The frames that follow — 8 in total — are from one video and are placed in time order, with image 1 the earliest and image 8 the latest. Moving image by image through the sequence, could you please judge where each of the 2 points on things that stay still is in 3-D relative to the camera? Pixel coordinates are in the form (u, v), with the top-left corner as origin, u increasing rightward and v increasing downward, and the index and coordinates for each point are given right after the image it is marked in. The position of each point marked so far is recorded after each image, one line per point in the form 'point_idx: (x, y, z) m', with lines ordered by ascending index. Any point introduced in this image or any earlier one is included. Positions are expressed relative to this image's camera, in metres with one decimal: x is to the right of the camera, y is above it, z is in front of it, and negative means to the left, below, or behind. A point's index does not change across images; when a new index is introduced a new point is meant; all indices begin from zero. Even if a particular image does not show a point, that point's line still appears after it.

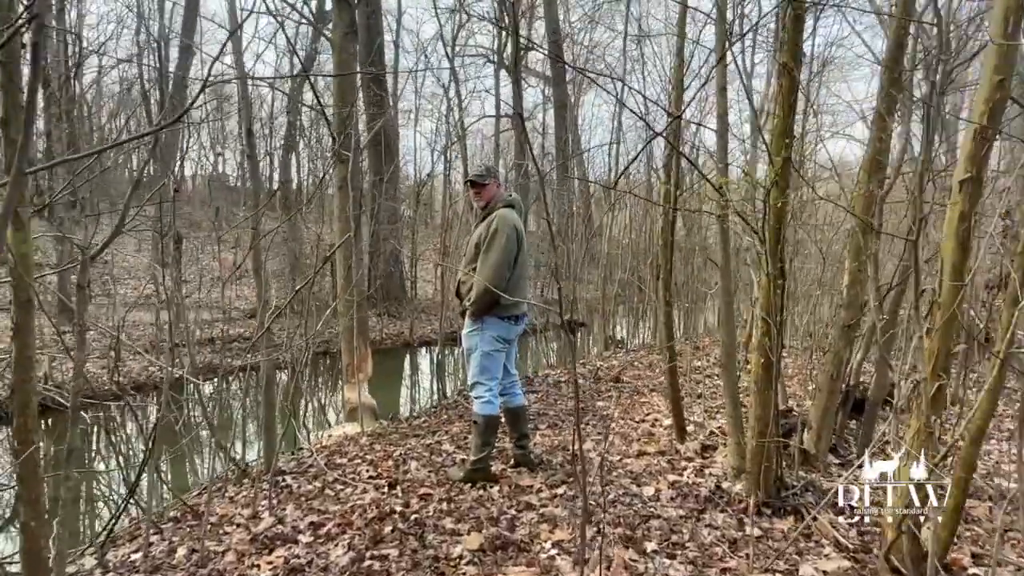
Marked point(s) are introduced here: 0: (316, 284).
0: (-2.2, 0.0, +7.8) m
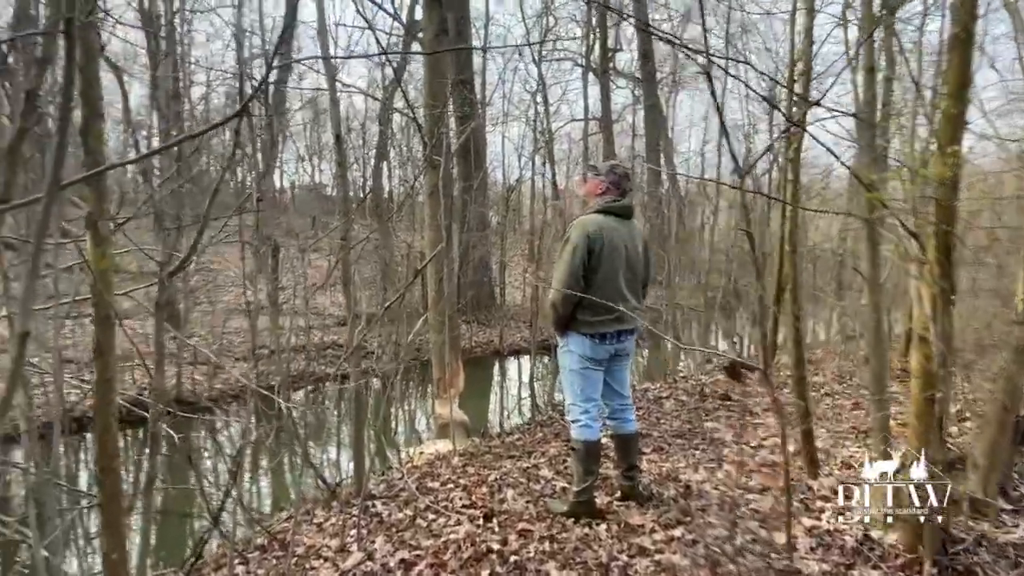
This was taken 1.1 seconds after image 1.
0: (-1.2, -0.1, +7.6) m
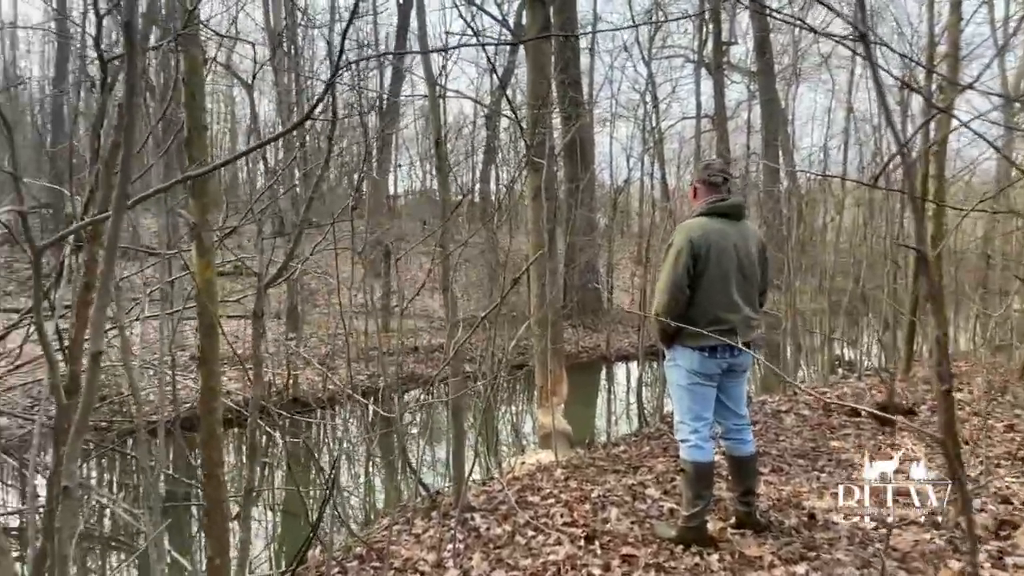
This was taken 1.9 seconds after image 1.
0: (0.0, -0.1, +7.6) m
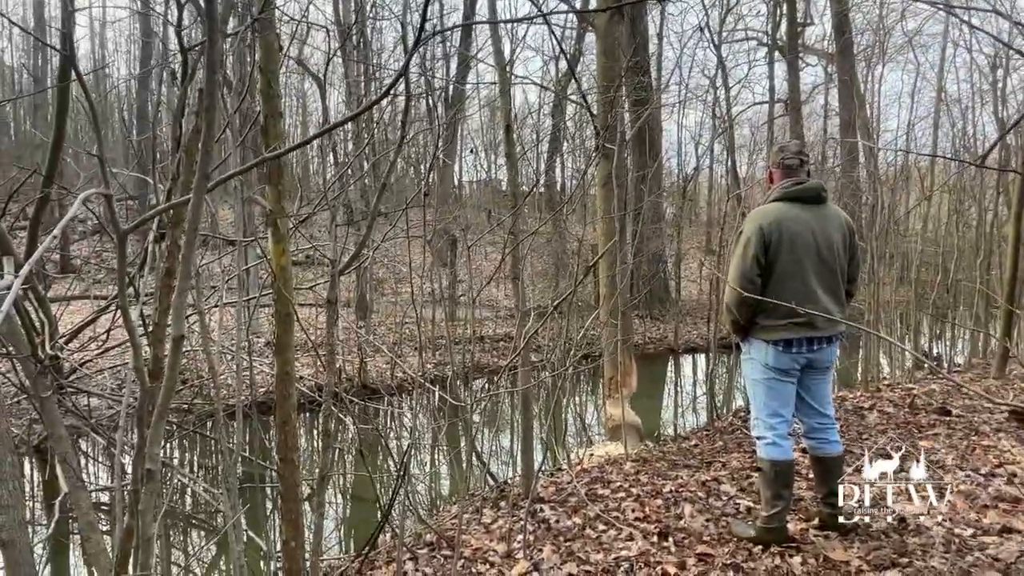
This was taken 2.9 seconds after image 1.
0: (+0.7, 0.0, +7.5) m
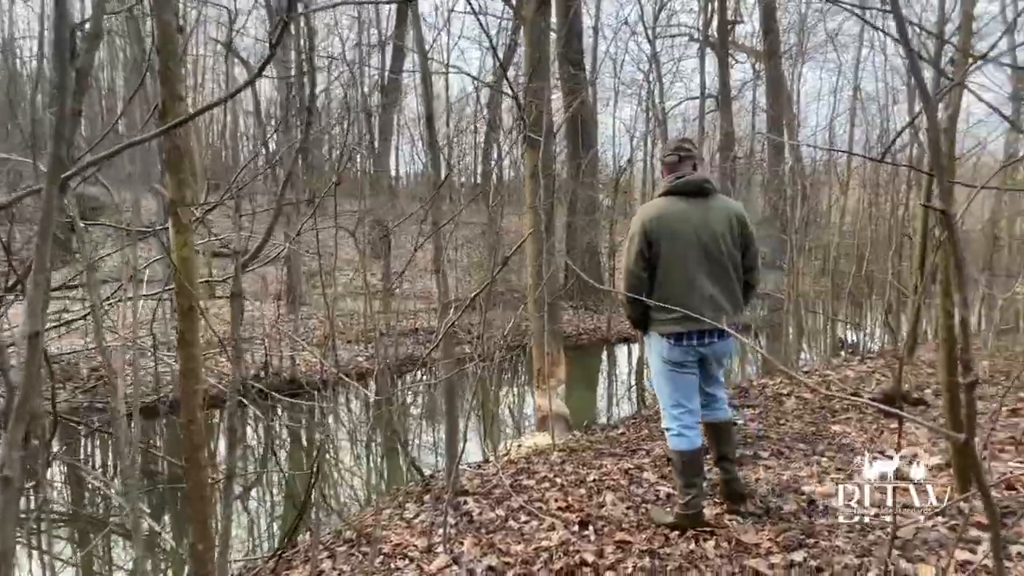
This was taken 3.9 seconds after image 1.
0: (0.0, +0.1, +7.5) m
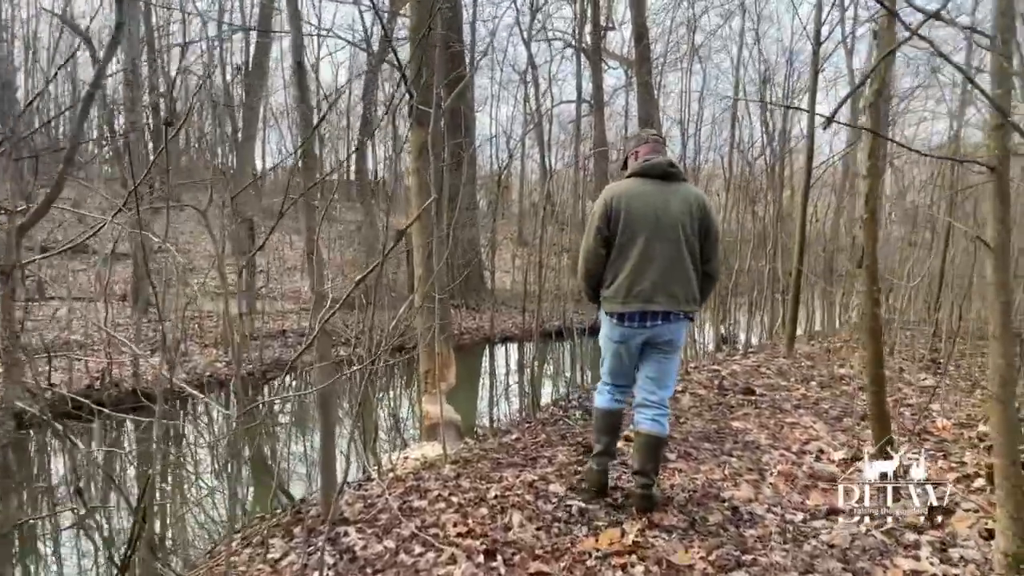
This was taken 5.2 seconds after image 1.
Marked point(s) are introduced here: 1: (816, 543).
0: (-1.2, +0.1, +6.8) m
1: (+1.3, -1.1, +3.1) m
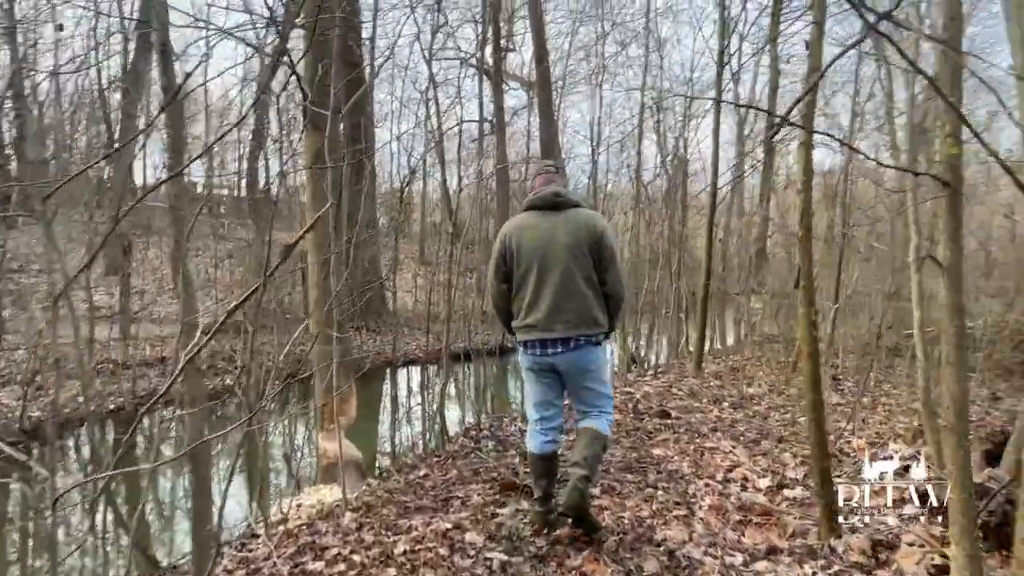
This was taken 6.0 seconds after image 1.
0: (-2.0, -0.1, +6.1) m
1: (+1.0, -1.2, +2.8) m
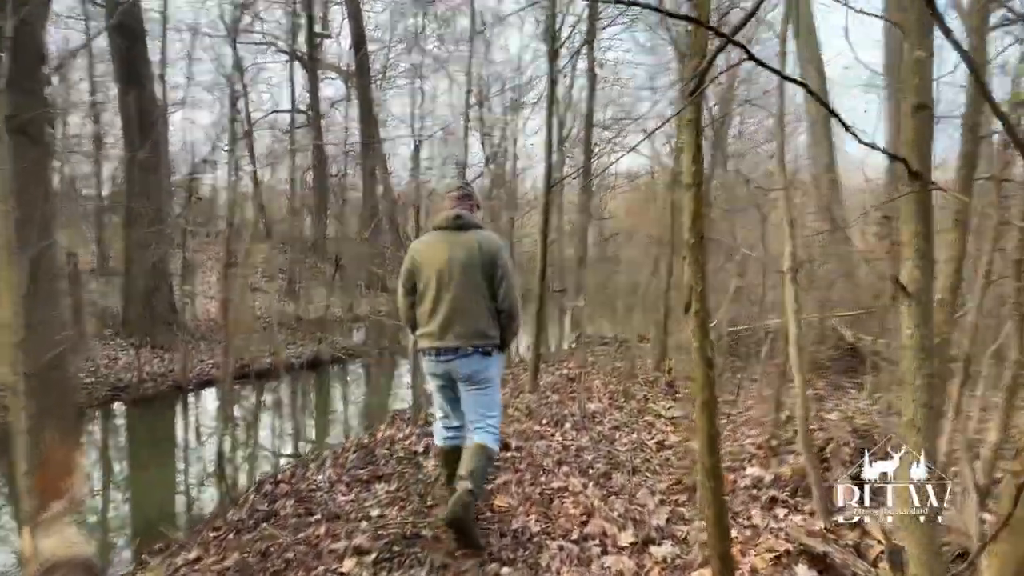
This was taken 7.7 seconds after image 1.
0: (-3.3, -0.2, +4.4) m
1: (+0.4, -1.3, +2.0) m
